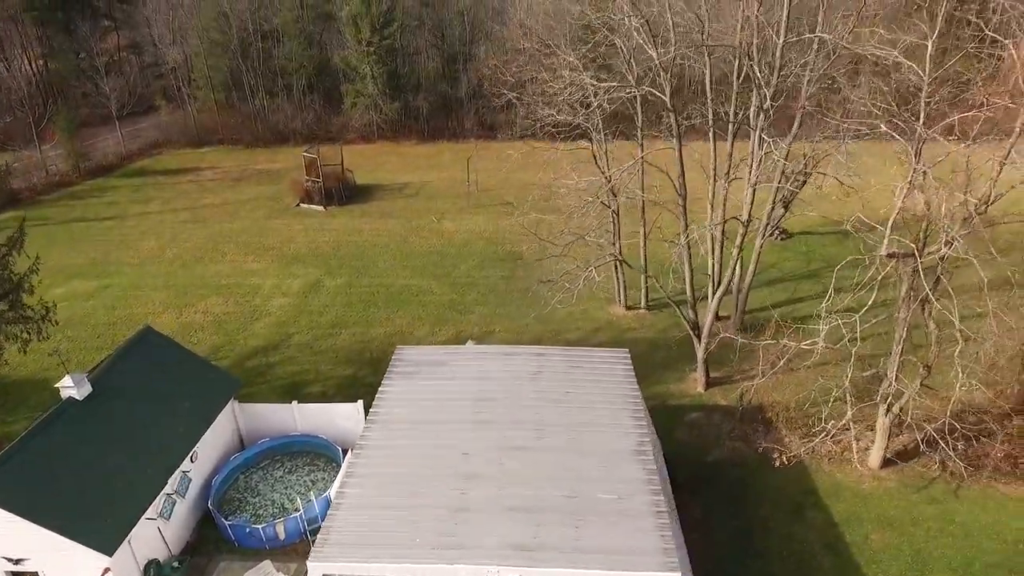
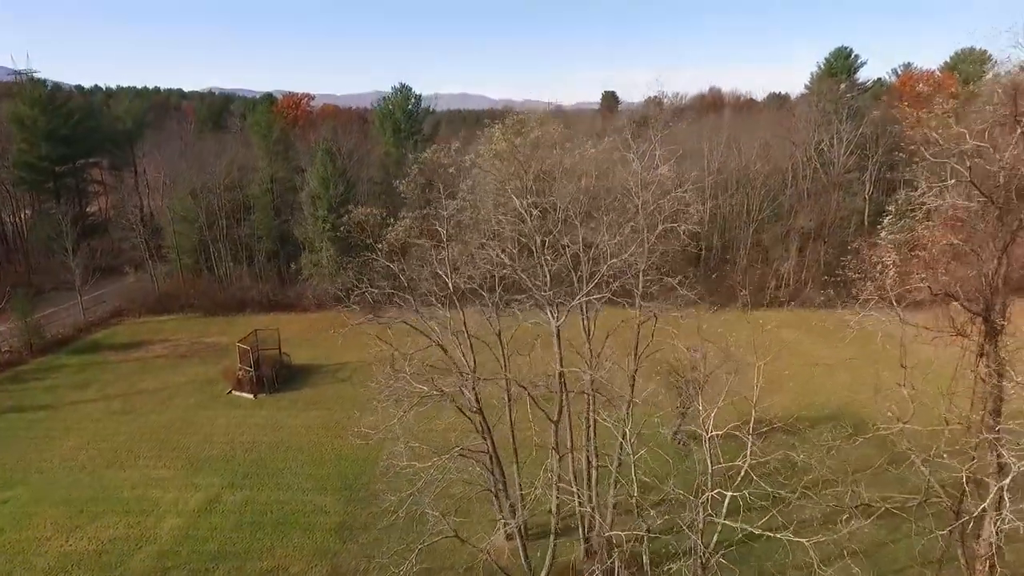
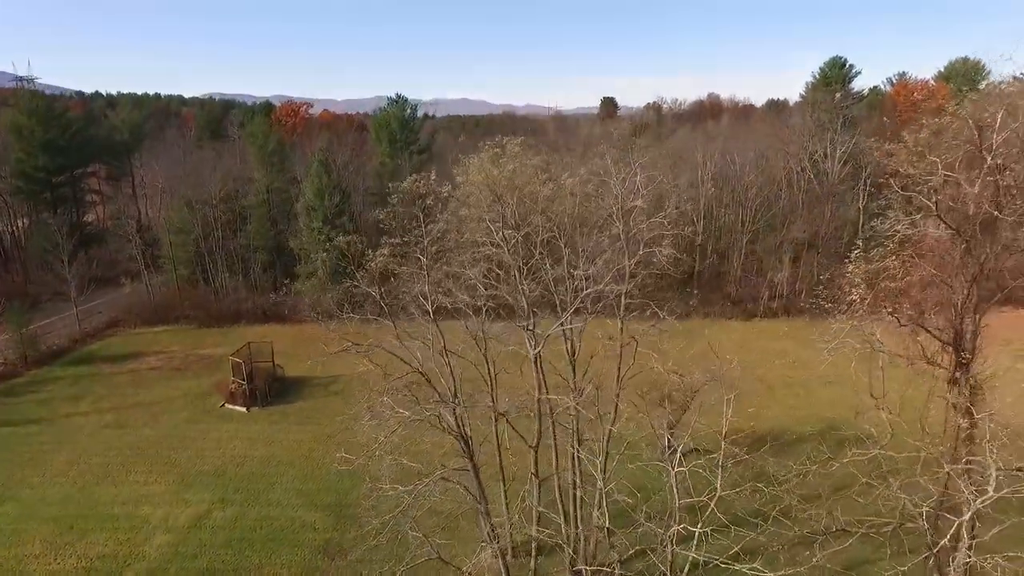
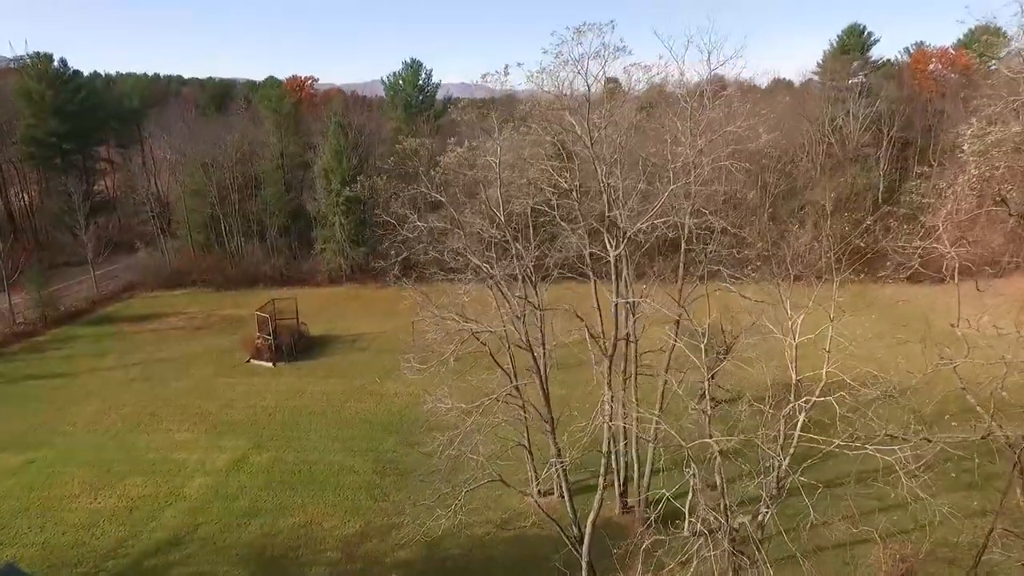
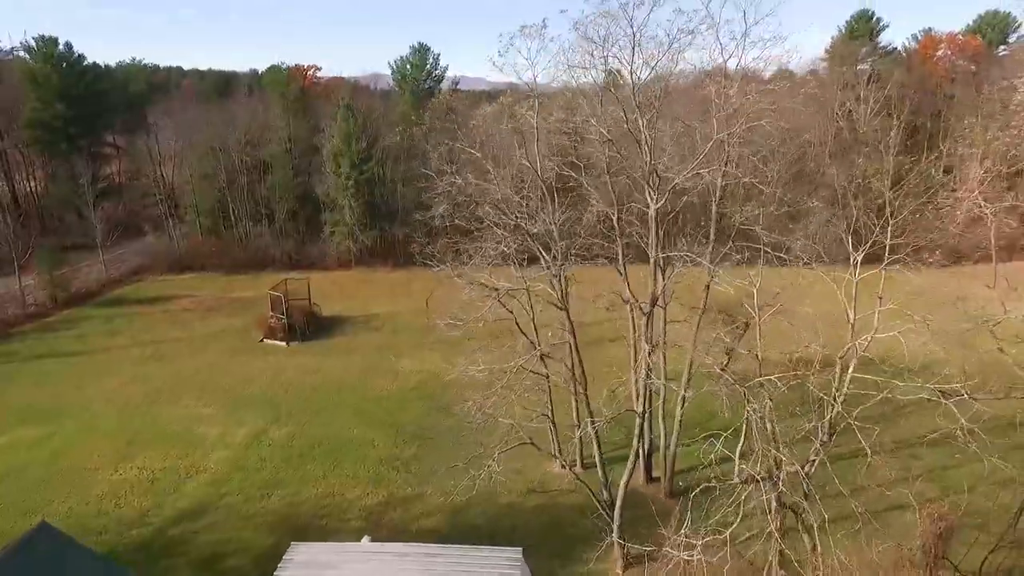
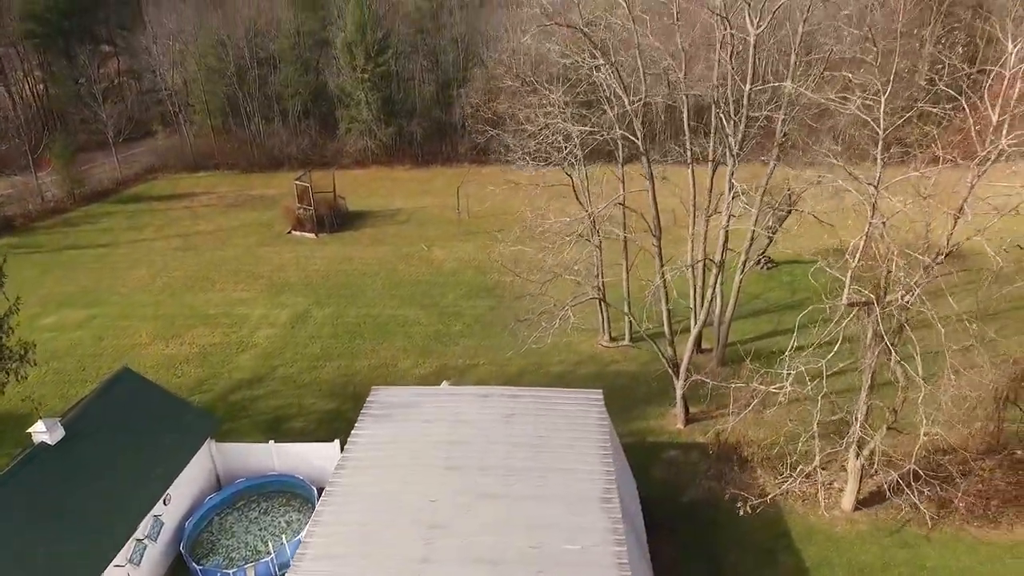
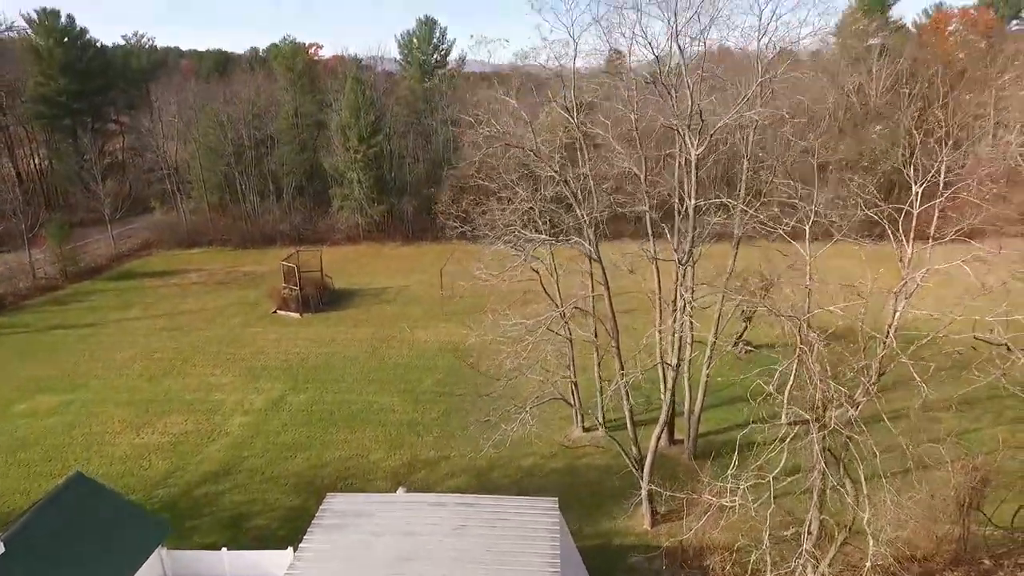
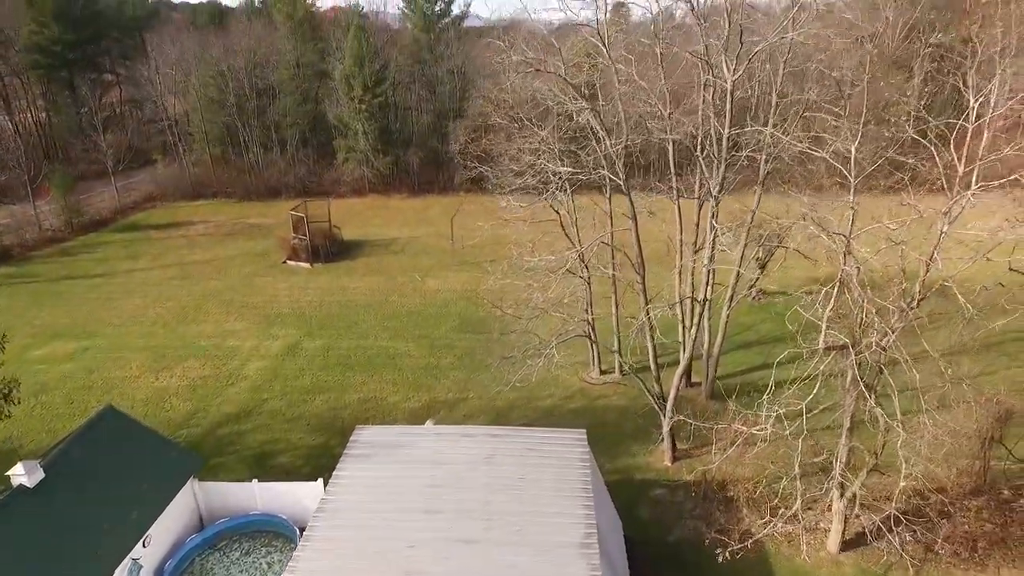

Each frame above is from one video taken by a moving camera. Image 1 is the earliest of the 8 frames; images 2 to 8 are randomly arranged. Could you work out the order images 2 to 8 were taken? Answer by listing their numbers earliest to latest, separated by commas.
6, 8, 7, 5, 4, 2, 3
